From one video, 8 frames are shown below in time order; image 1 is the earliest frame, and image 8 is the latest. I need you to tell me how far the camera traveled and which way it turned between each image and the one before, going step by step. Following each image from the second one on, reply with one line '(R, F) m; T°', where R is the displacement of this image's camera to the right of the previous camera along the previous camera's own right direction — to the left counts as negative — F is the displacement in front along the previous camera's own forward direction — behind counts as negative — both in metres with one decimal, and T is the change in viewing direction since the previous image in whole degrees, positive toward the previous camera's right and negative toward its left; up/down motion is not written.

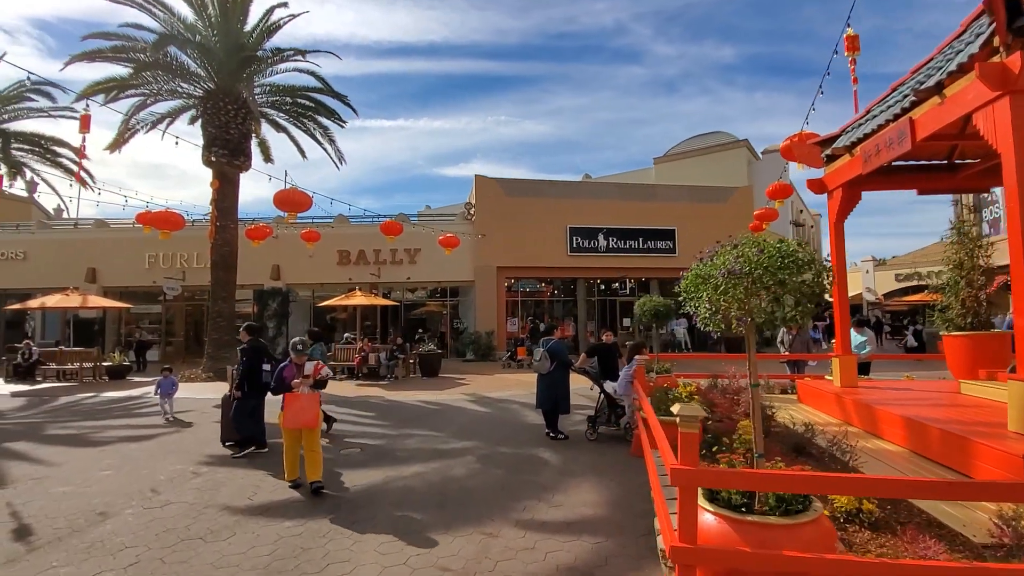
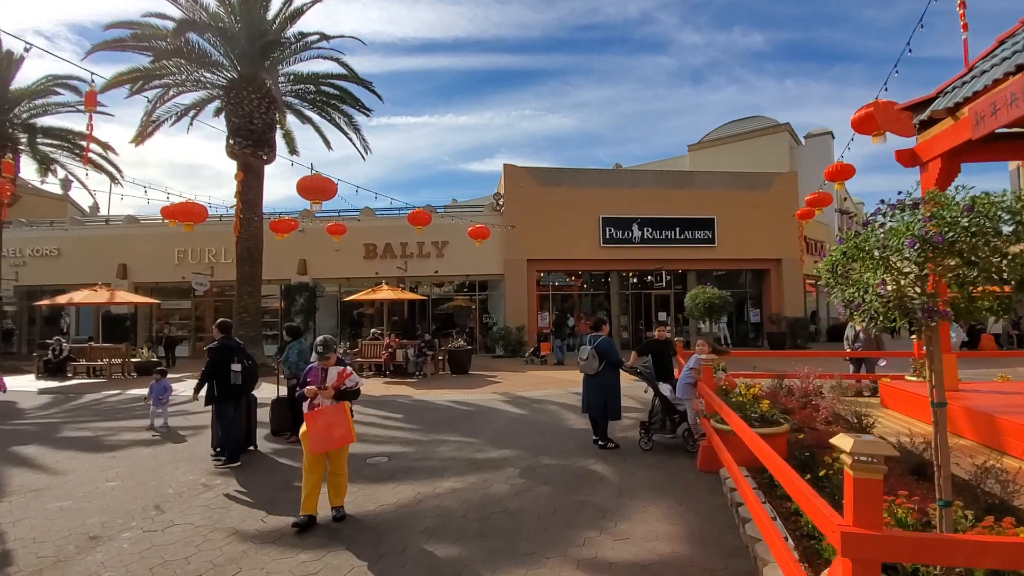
(-0.2, +0.8) m; -3°
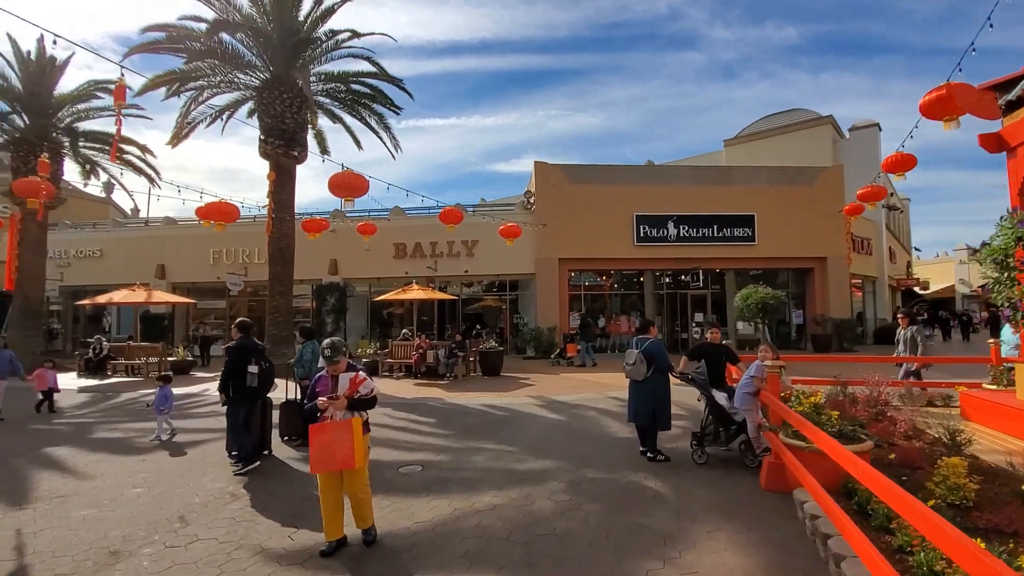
(-0.2, +0.4) m; -3°
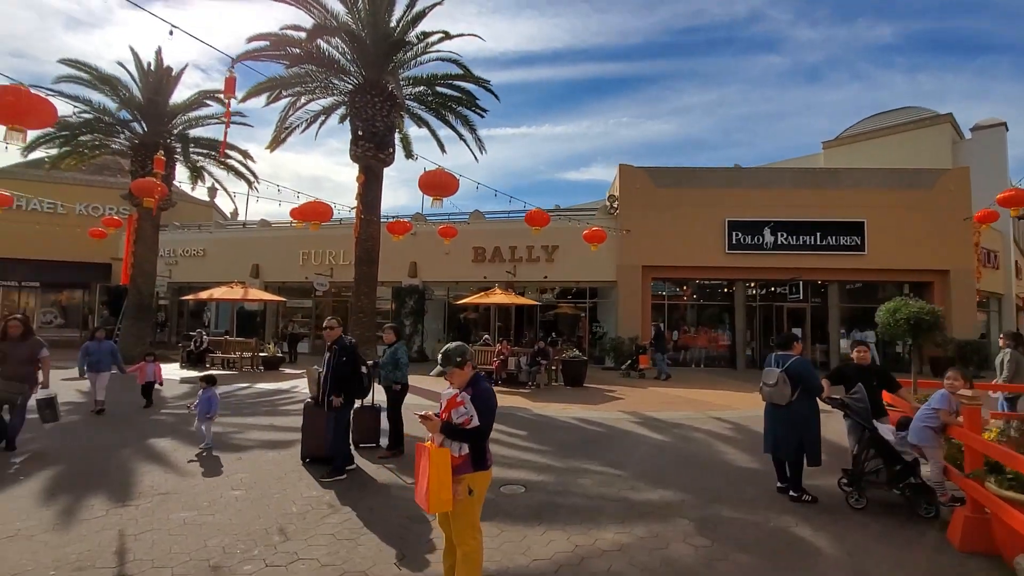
(-0.6, +0.6) m; -8°
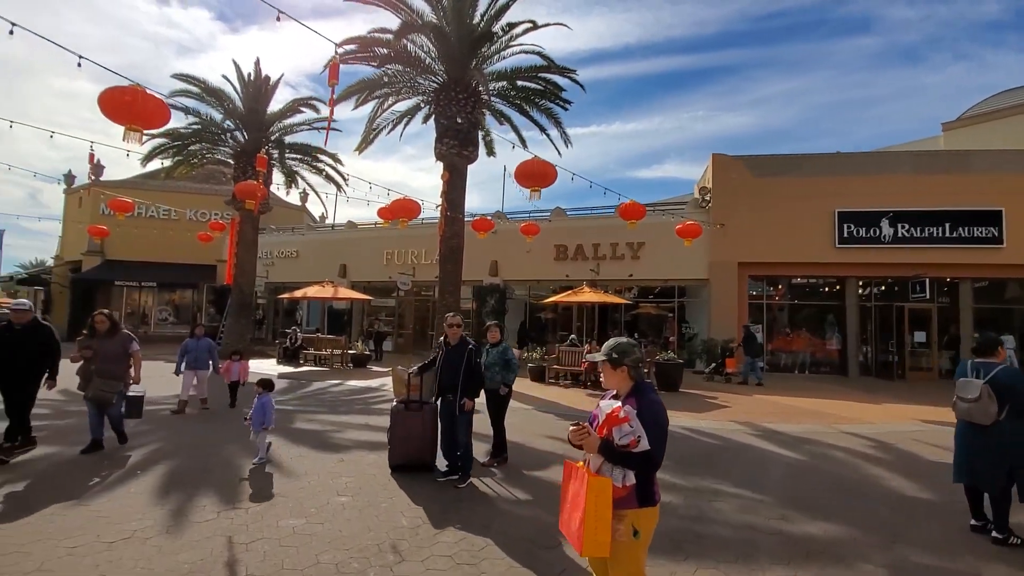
(-0.5, +0.6) m; -8°
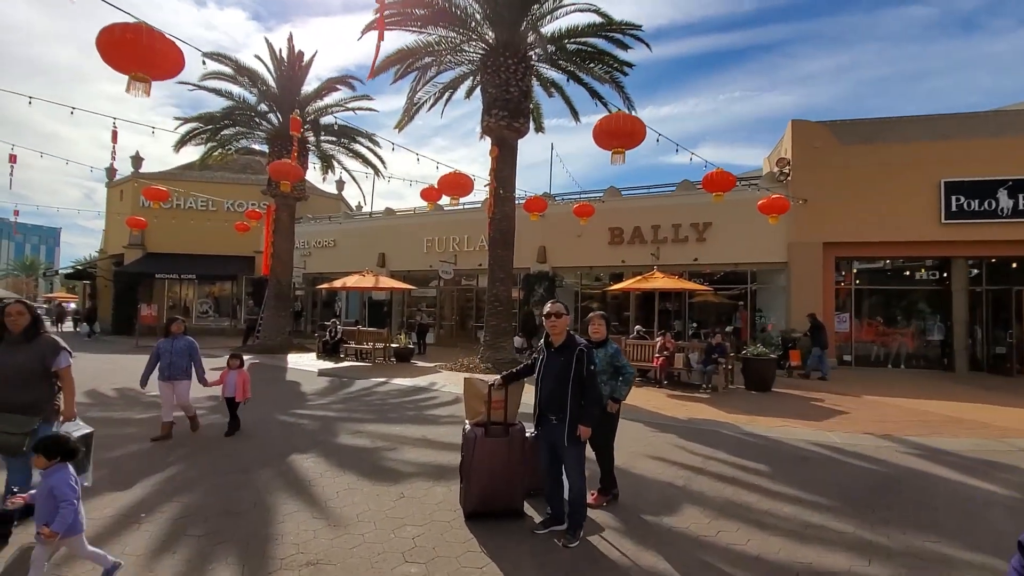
(-0.7, +1.6) m; -4°
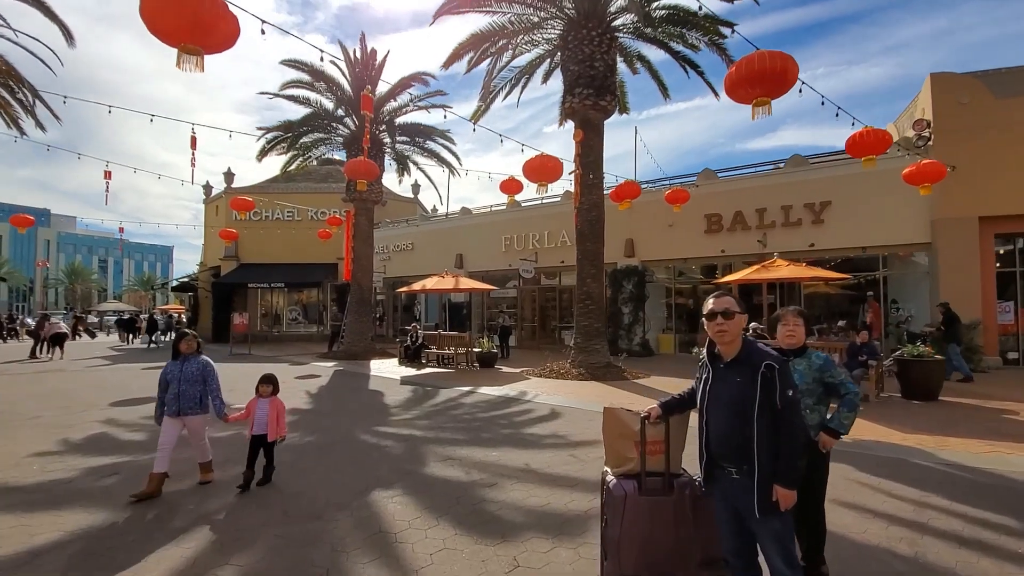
(-0.5, +1.3) m; -8°
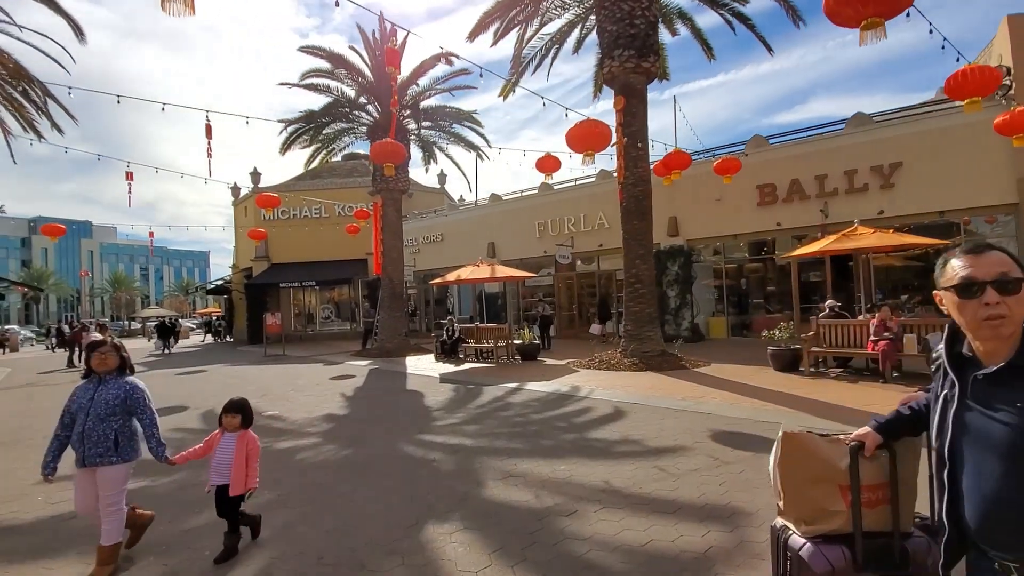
(-0.4, +1.0) m; -3°
